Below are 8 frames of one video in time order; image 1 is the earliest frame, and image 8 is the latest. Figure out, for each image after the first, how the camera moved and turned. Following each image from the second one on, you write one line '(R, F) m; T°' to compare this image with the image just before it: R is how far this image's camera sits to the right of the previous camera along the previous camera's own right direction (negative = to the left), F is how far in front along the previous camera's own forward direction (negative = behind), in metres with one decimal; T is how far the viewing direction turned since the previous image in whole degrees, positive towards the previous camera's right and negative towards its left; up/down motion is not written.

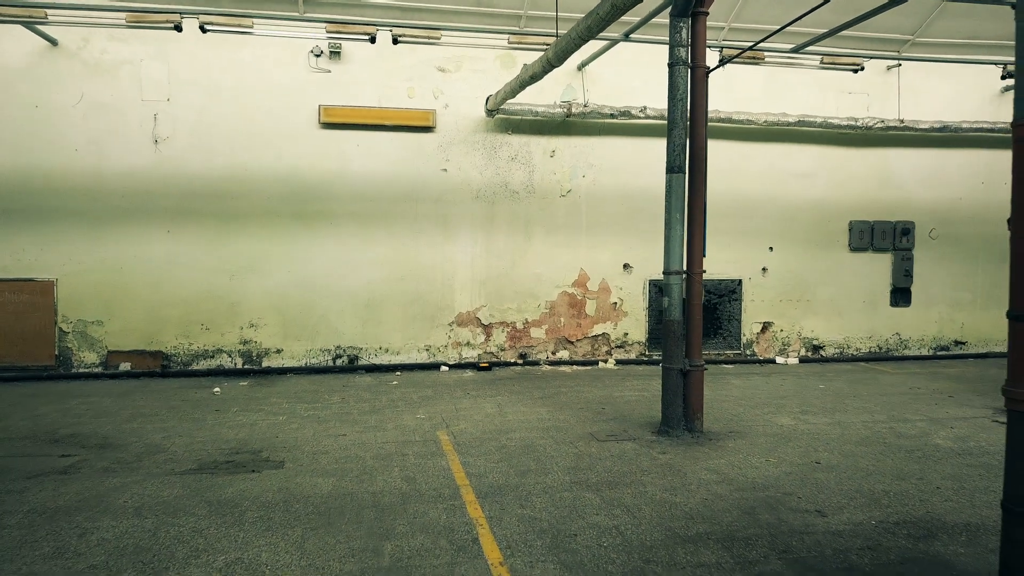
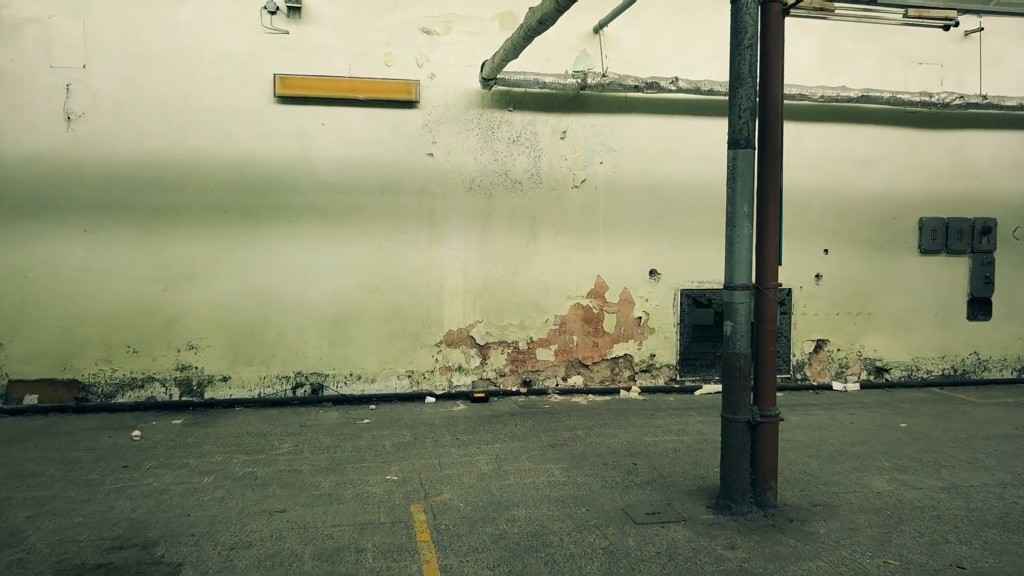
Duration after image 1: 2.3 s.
(0.0, +1.2) m; 0°
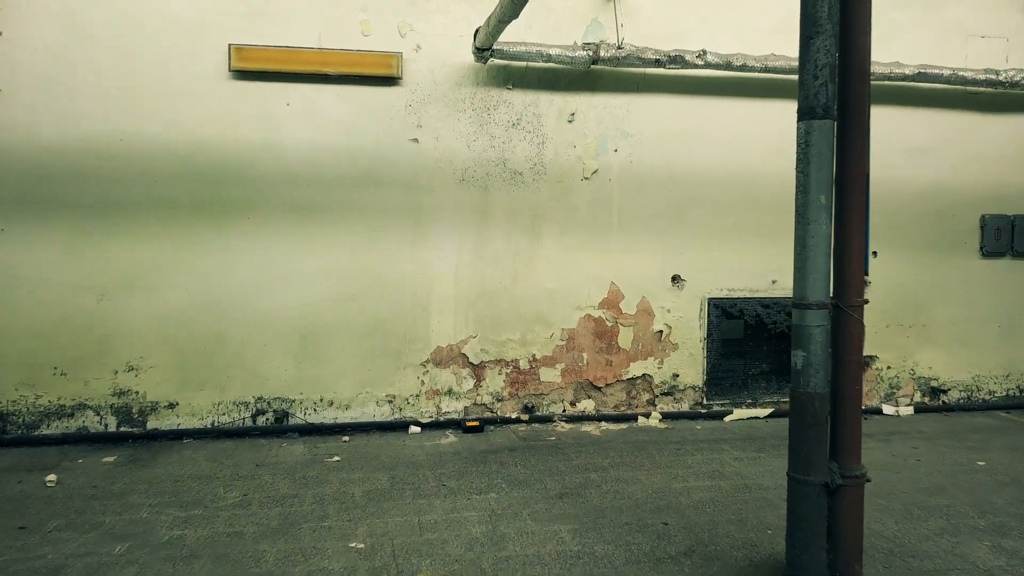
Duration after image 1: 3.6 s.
(0.0, +0.8) m; 0°
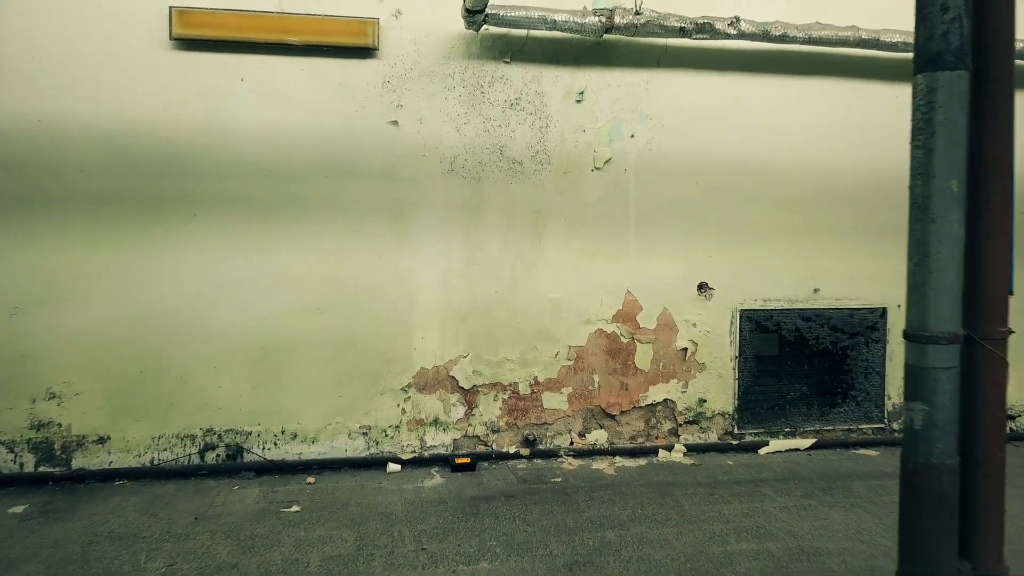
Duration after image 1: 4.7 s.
(0.0, +0.7) m; 0°
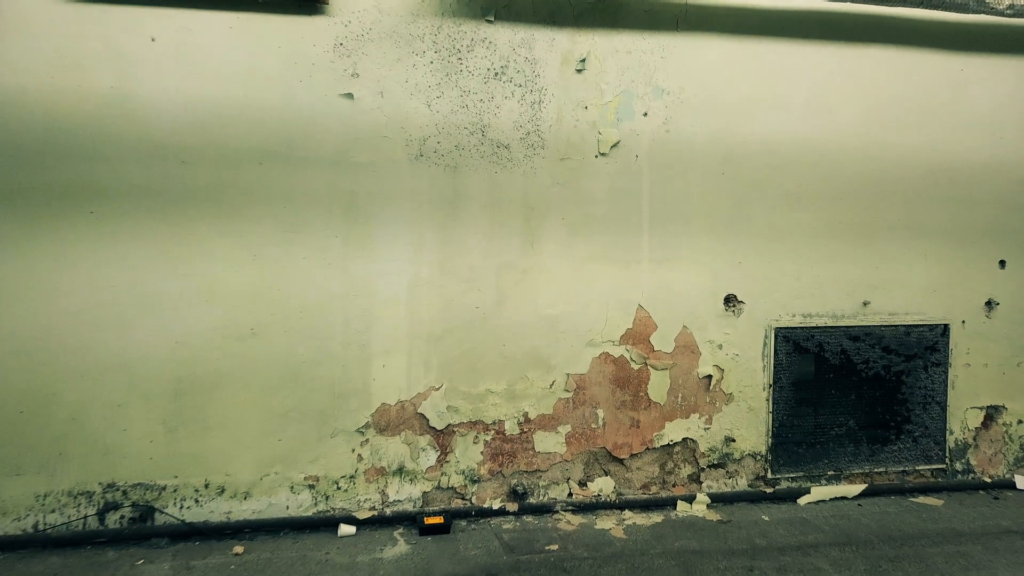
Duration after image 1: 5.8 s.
(0.0, +0.8) m; +1°
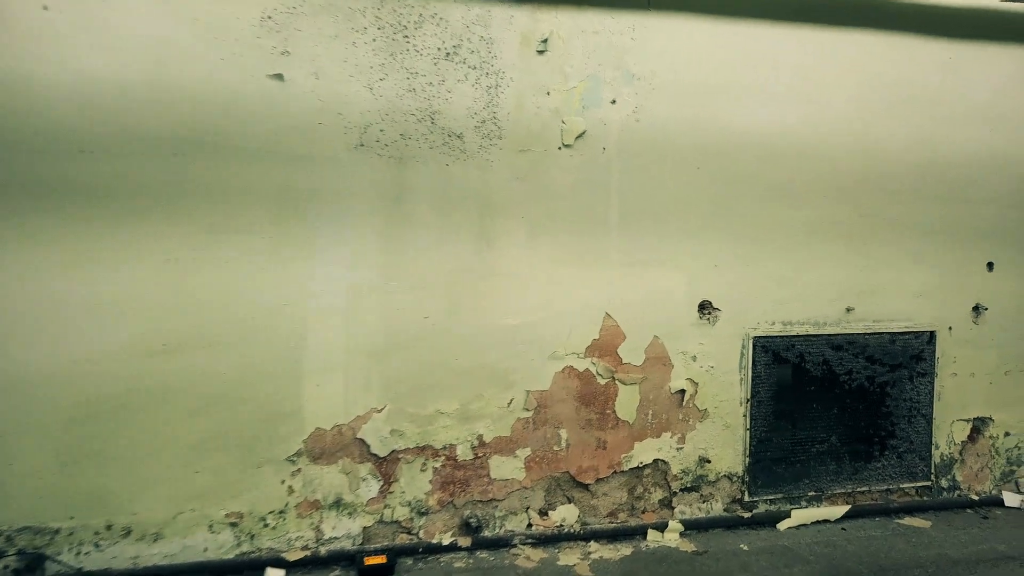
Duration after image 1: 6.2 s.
(0.0, +0.3) m; +3°
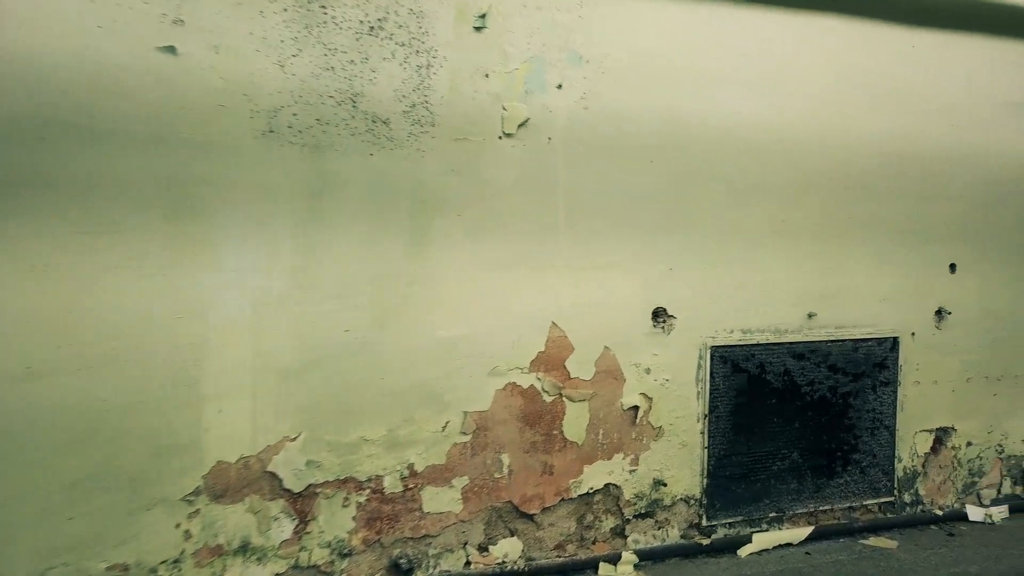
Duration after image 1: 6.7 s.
(0.0, +0.3) m; +5°
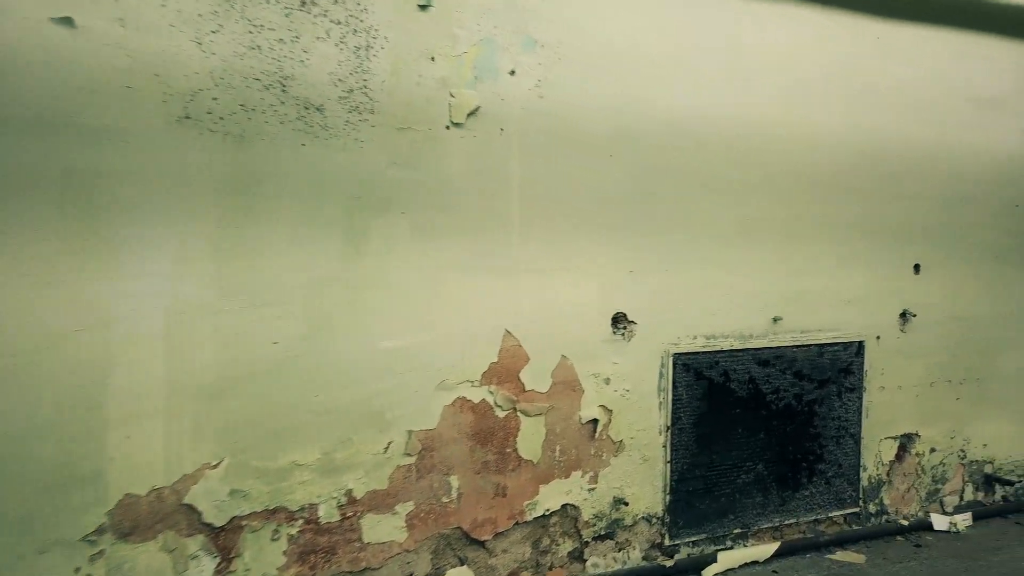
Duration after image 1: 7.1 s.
(0.0, +0.2) m; +4°
